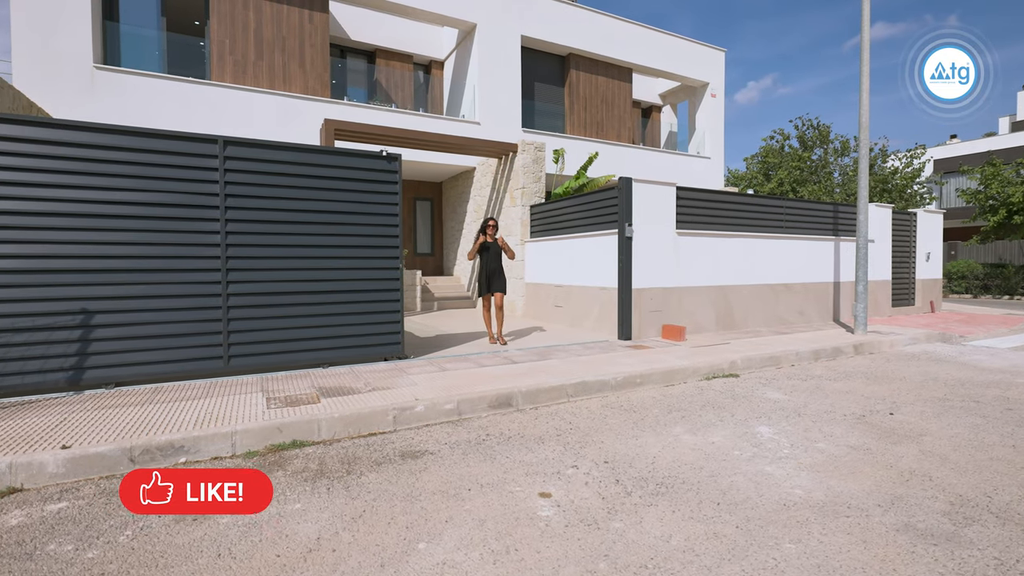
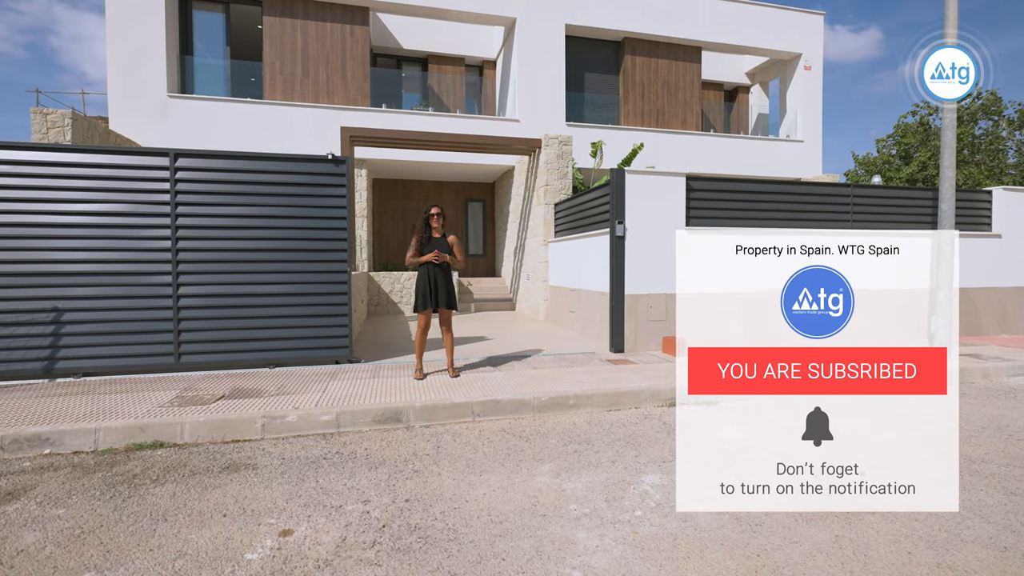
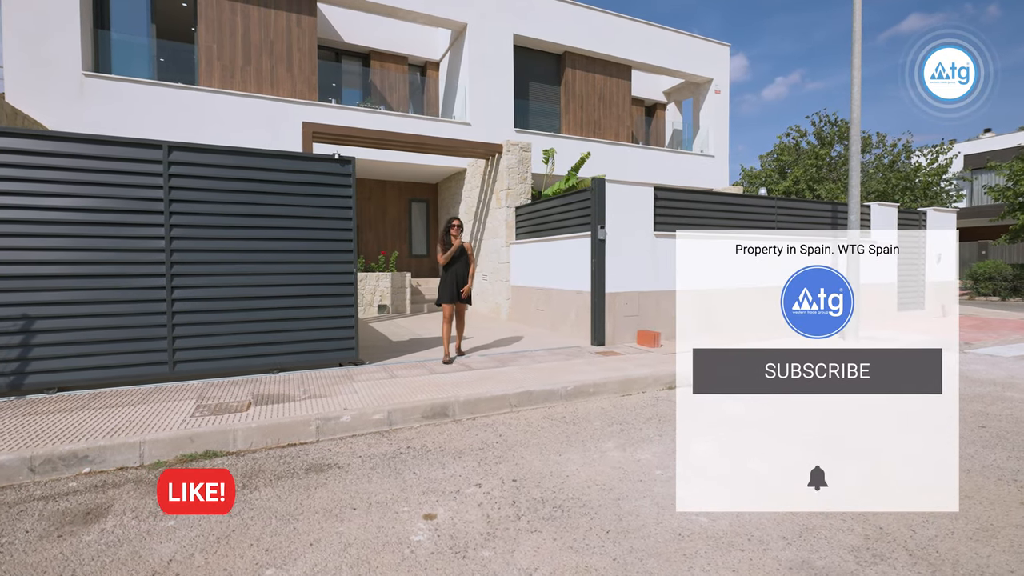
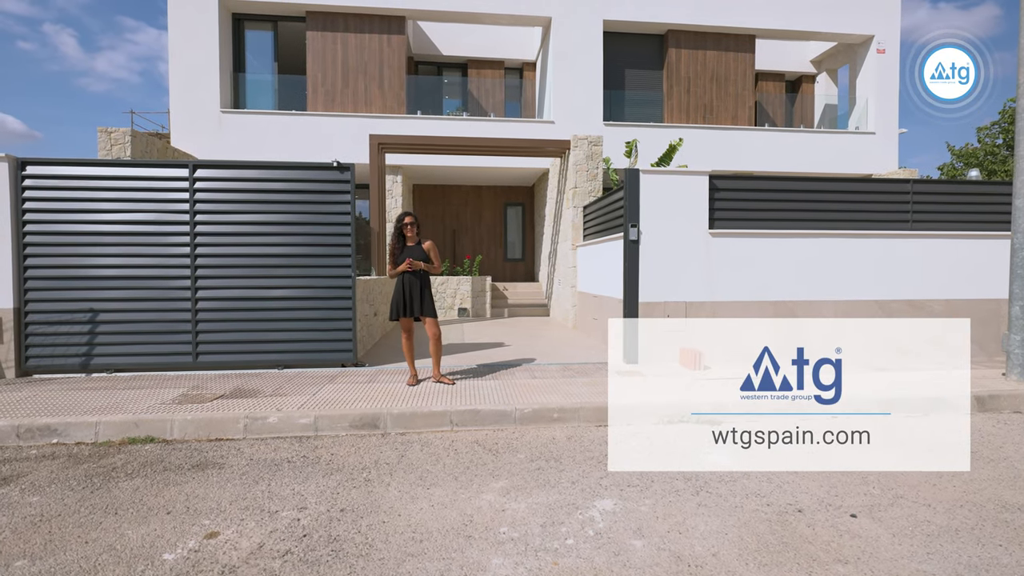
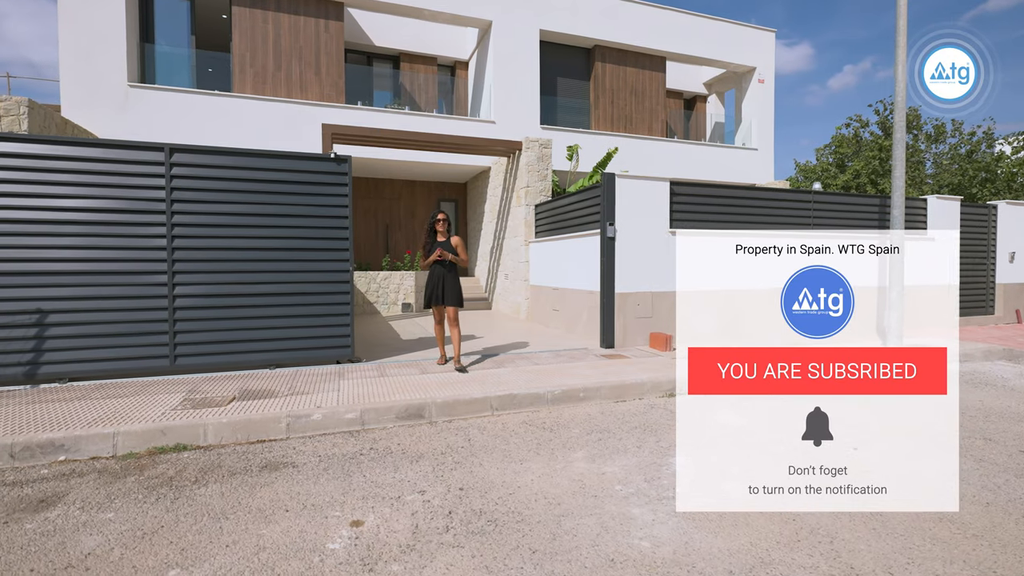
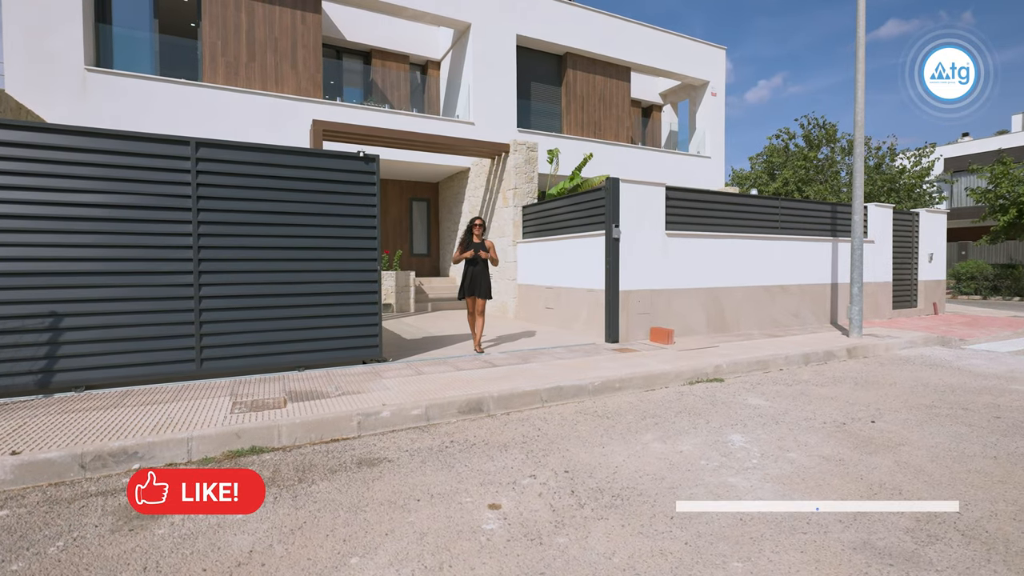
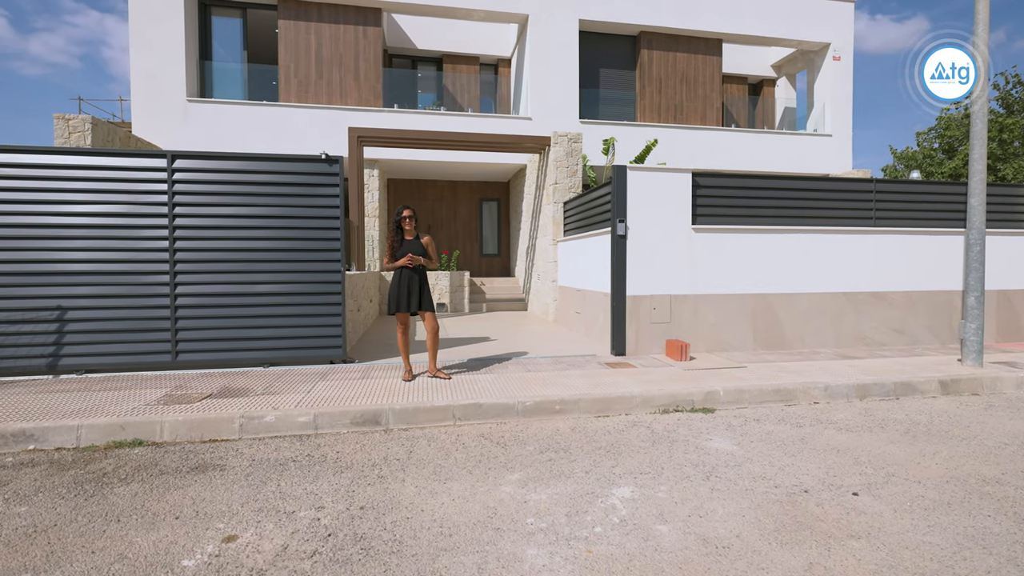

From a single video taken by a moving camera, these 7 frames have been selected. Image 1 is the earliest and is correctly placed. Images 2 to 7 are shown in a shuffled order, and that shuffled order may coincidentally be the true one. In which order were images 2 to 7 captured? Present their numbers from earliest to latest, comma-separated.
6, 3, 5, 2, 7, 4
